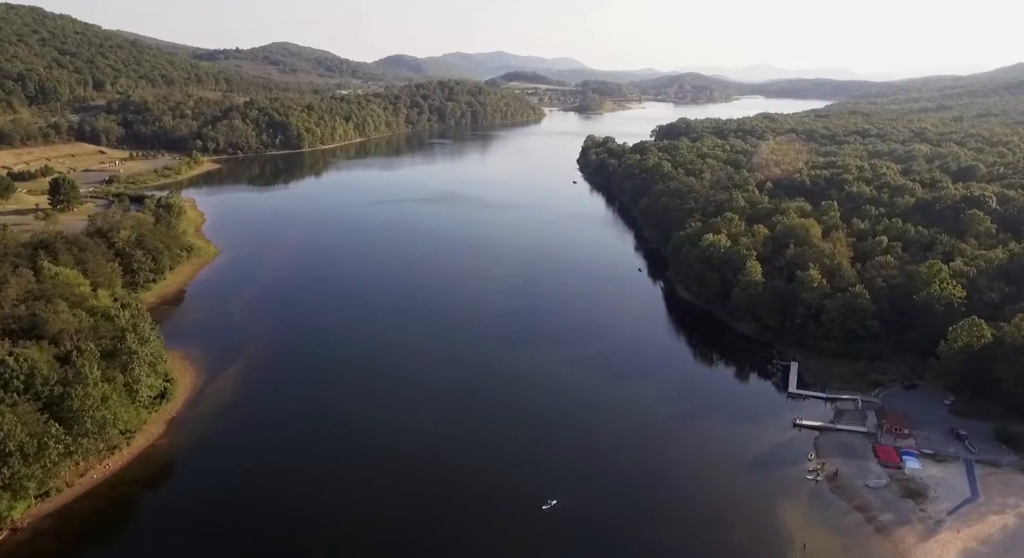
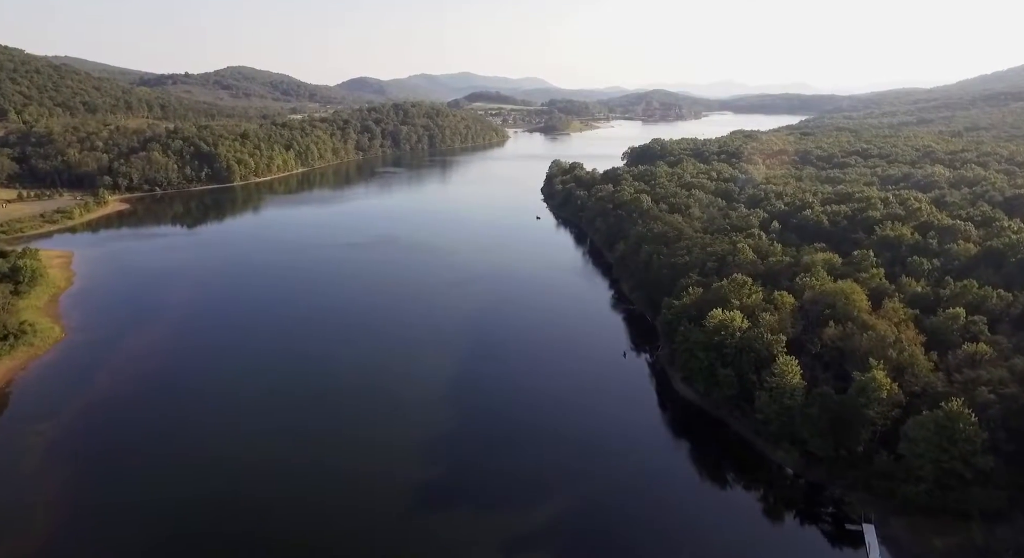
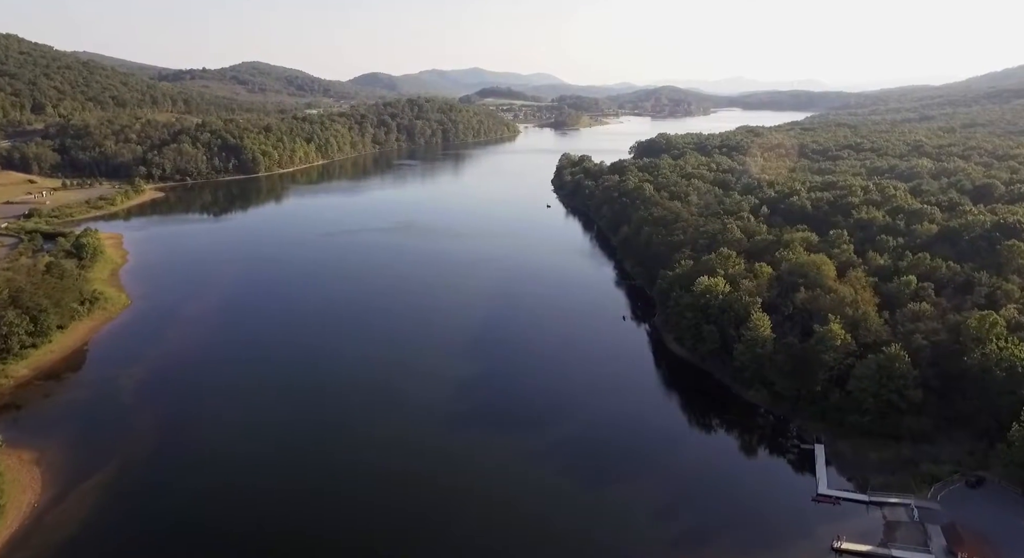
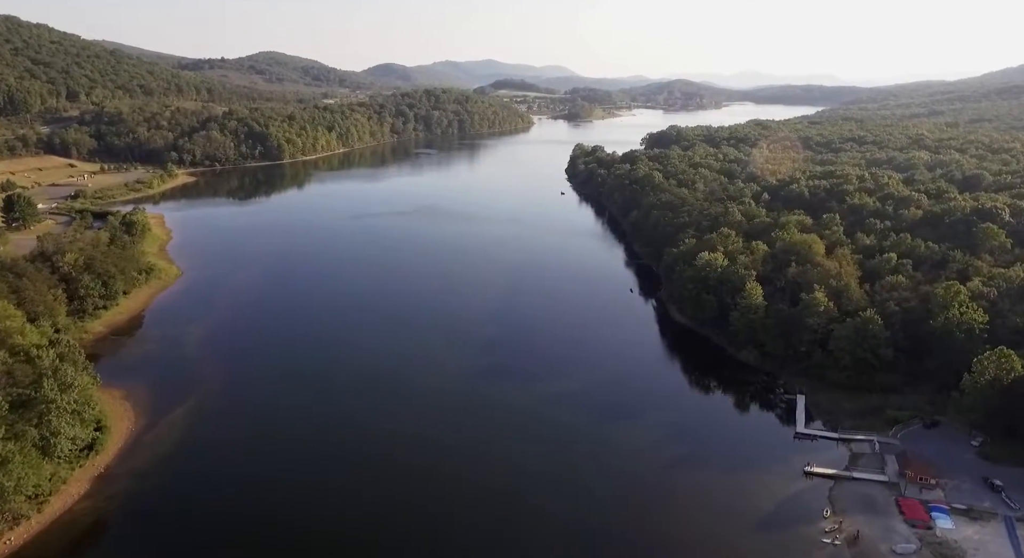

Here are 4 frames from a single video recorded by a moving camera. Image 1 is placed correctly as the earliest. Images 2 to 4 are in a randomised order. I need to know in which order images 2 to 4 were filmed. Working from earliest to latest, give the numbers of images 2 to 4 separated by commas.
4, 3, 2
